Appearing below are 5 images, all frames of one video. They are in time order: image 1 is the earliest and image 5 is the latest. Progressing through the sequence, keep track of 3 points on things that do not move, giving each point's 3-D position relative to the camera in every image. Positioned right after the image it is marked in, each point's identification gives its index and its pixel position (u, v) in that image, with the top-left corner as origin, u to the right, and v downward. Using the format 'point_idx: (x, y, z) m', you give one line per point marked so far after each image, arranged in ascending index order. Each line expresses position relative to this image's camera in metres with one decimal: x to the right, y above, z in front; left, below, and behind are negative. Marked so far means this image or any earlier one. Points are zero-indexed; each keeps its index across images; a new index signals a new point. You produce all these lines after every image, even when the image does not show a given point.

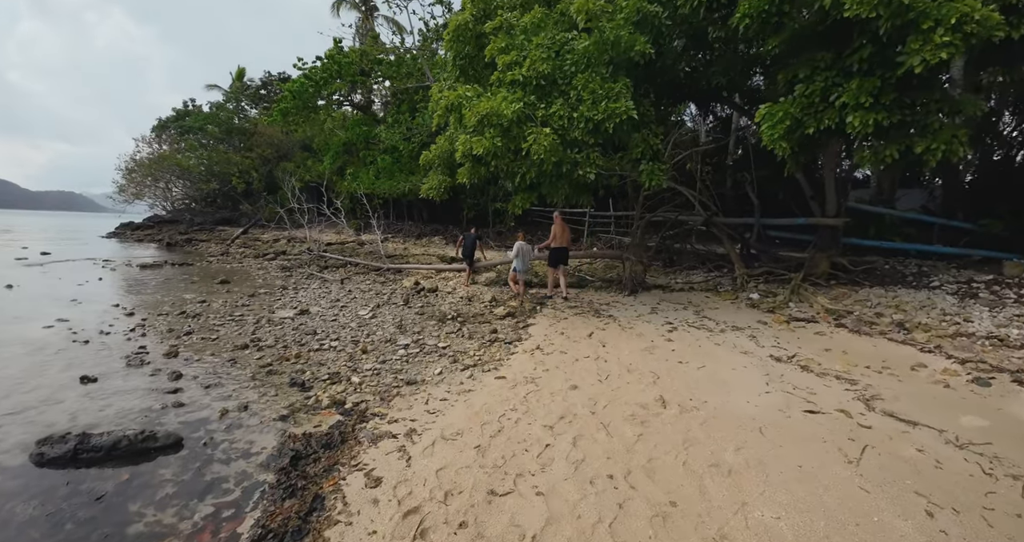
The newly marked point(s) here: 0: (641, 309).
0: (+2.5, -0.7, +8.6) m
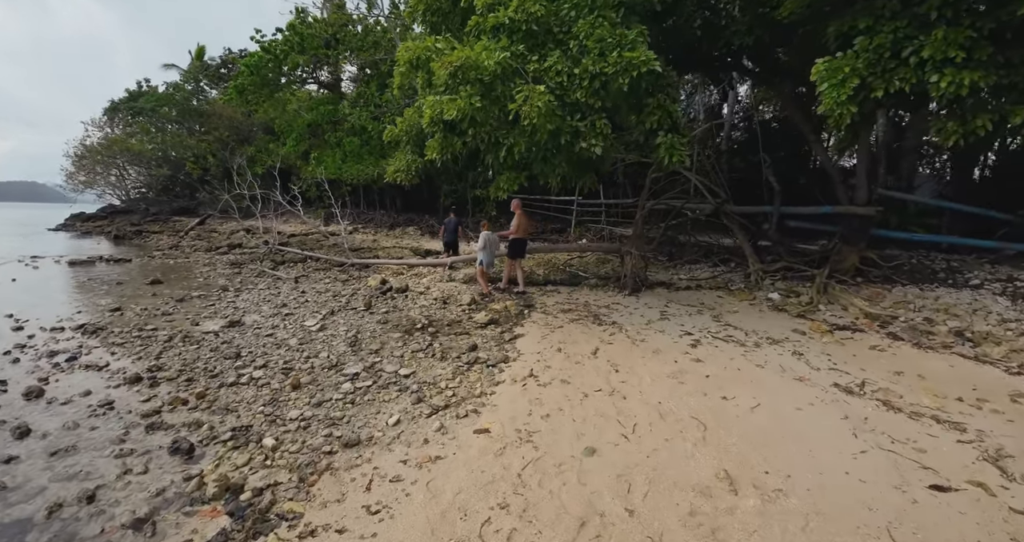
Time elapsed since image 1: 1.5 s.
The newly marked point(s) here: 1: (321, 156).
0: (+2.2, -0.6, +7.2) m
1: (-8.2, +5.0, +19.3) m
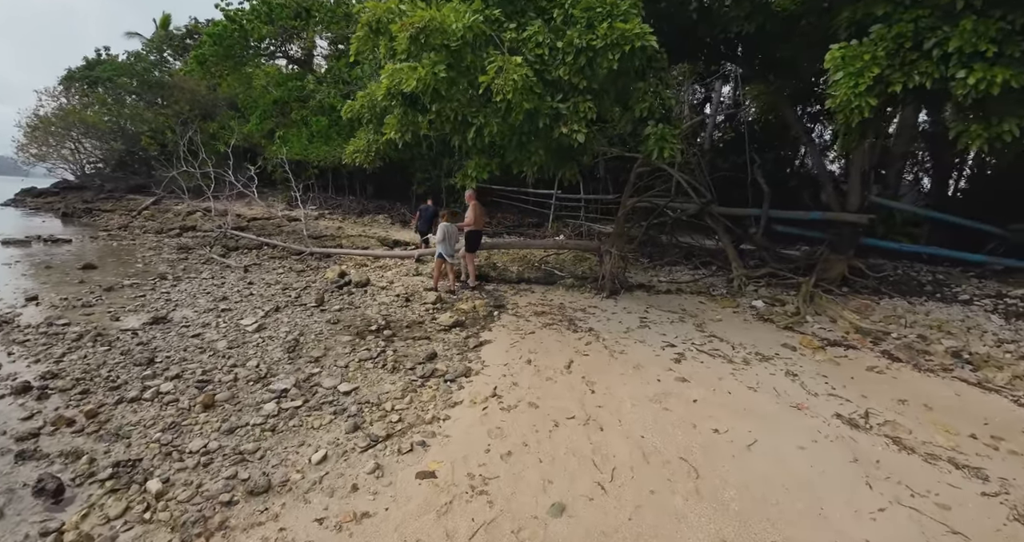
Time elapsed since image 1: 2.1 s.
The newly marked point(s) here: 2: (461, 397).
0: (+1.7, -0.7, +6.6) m
1: (-9.1, +5.5, +18.1) m
2: (-0.4, -1.1, +4.0) m
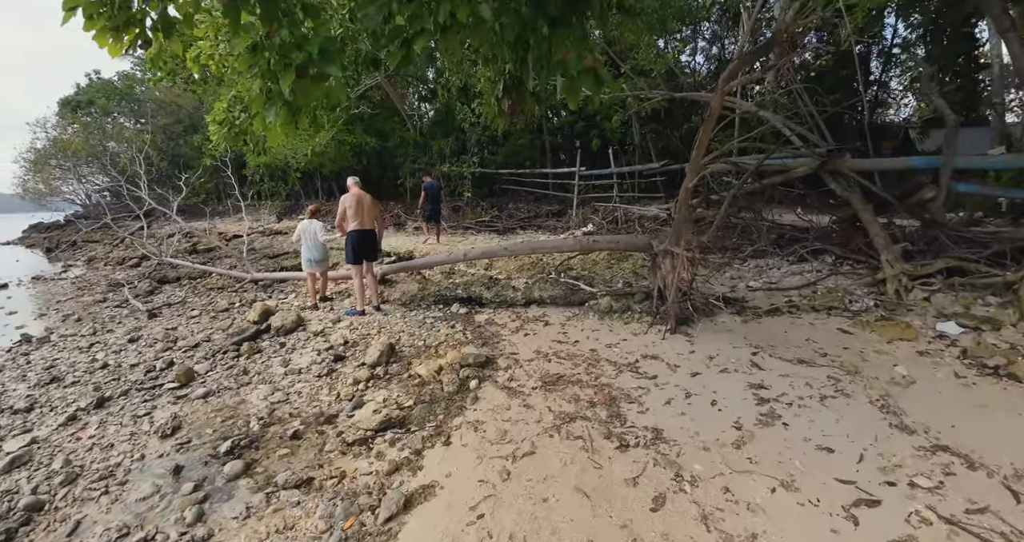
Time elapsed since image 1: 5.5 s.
0: (+1.6, -0.9, +3.4) m
1: (-8.7, +4.7, +15.6) m
2: (-0.7, -1.5, +0.9) m
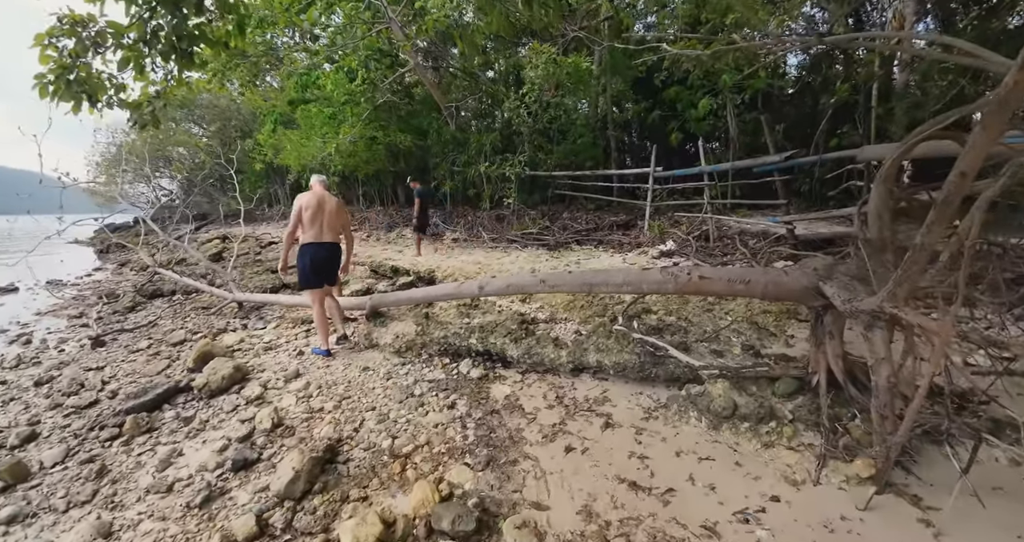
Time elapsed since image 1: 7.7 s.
0: (+1.6, -1.2, +1.0) m
1: (-6.8, +4.4, +14.7) m
2: (-1.1, -1.8, -1.1) m
